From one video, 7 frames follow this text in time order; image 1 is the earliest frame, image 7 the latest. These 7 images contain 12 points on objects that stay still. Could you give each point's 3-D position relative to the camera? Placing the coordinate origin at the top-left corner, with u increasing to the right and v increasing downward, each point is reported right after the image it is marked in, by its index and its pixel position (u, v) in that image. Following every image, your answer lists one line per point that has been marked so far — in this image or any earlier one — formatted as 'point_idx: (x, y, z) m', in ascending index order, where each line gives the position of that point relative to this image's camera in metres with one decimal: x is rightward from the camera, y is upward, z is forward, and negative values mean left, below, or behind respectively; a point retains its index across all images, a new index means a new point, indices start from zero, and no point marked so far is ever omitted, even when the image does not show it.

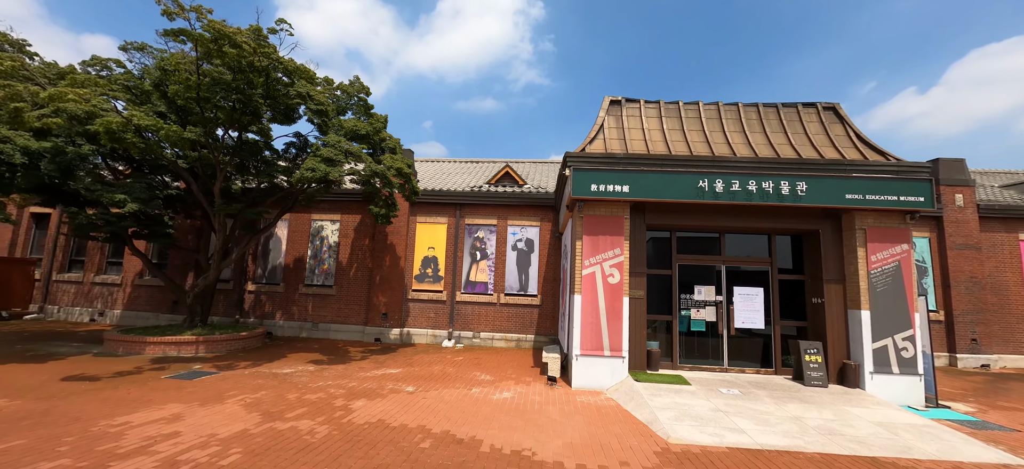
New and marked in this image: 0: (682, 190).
0: (+3.4, +0.9, +8.1) m
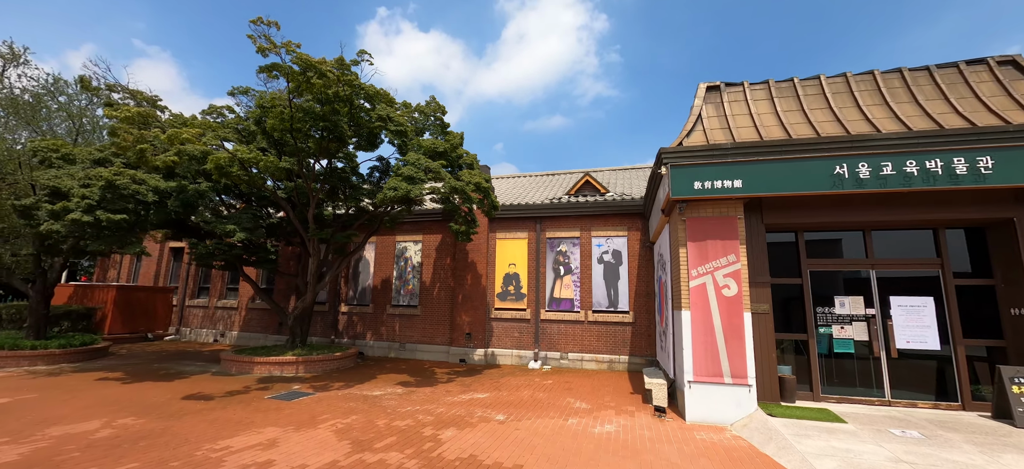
0: (+4.9, +0.9, +6.7) m
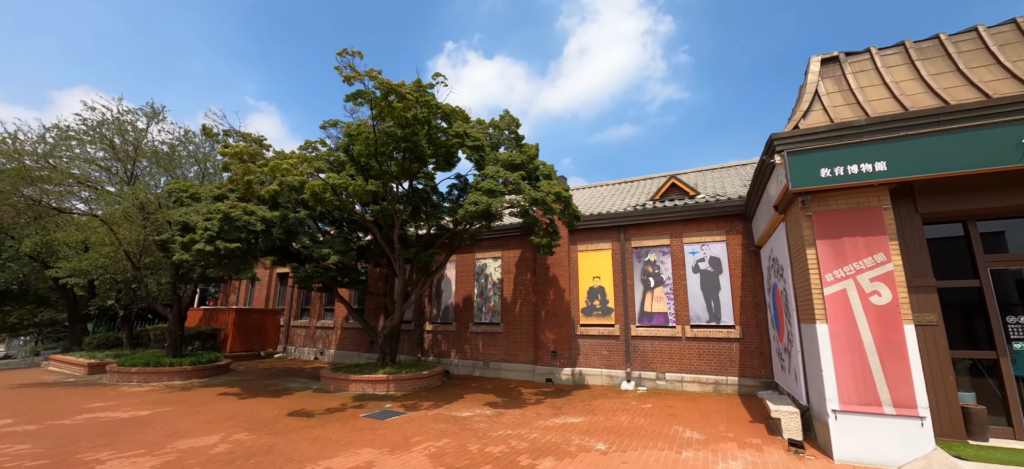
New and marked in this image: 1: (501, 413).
0: (+6.2, +1.0, +5.3) m
1: (-0.2, -3.9, +8.9) m
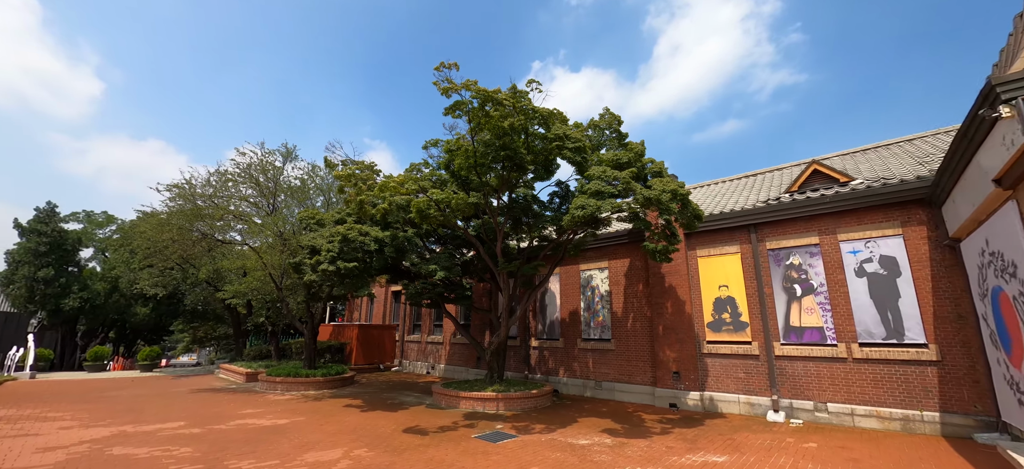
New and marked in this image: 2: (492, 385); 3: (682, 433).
0: (+7.3, +1.4, +3.0) m
1: (+2.1, -4.0, +7.8) m
2: (-0.6, -4.6, +12.5) m
3: (+3.5, -4.1, +8.4) m
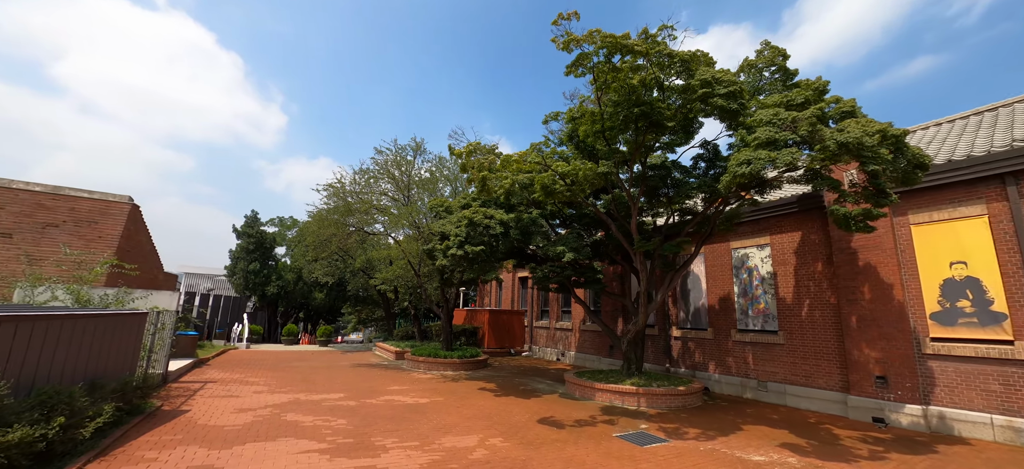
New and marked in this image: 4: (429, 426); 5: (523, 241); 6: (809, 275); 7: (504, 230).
0: (+7.7, +2.0, -0.2) m
1: (+4.5, -3.4, +6.0) m
2: (+3.2, -4.0, +11.3) m
3: (+6.0, -3.4, +6.2) m
4: (-1.5, -3.6, +7.6) m
5: (+0.3, -0.2, +11.4) m
6: (+7.2, -1.0, +10.0) m
7: (-0.2, +0.1, +11.2) m
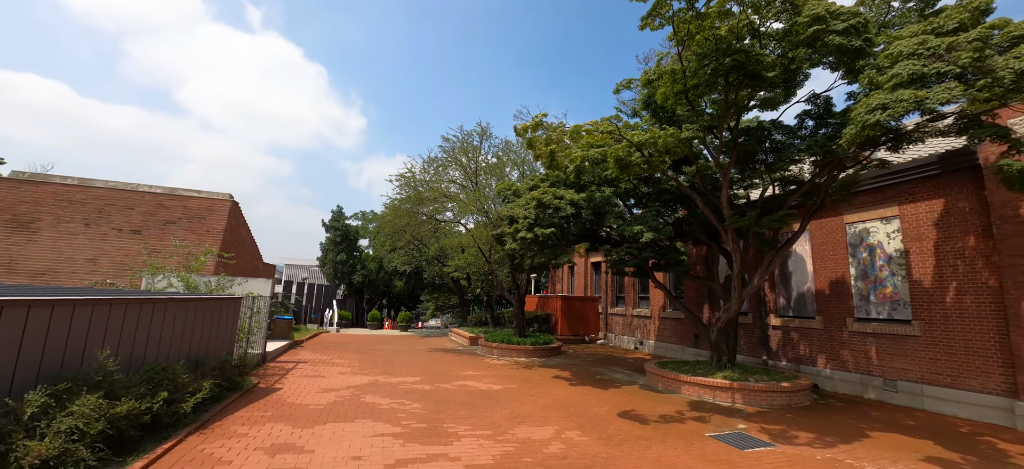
0: (+7.5, +2.3, -2.1) m
1: (+5.5, -3.0, +4.8) m
2: (+5.2, -3.4, +10.1) m
3: (+7.0, -2.9, +4.6) m
4: (-0.2, -3.2, +7.3) m
5: (+2.2, +0.3, +10.7) m
6: (+8.8, -0.3, +8.1) m
7: (+1.6, +0.6, +10.6) m
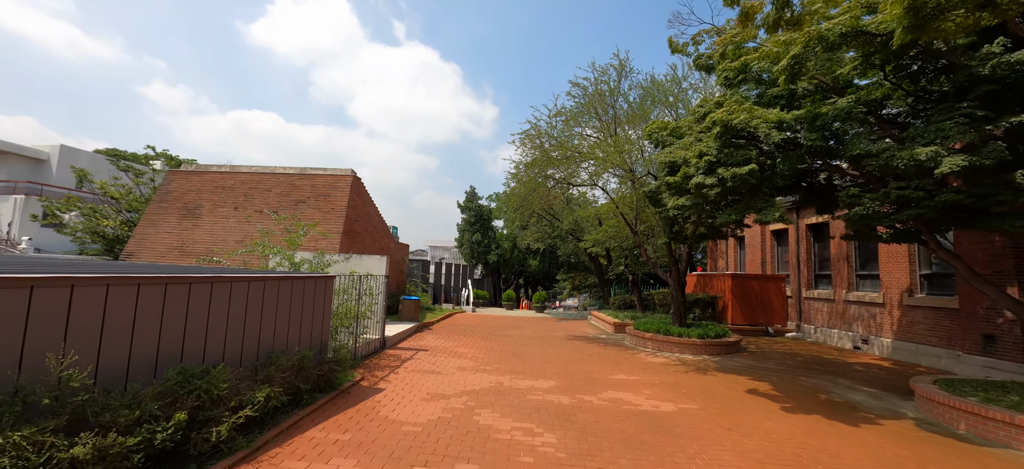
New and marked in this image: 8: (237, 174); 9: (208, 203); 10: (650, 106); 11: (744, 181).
0: (+5.8, +2.8, -7.3) m
1: (+6.4, -2.2, +0.1) m
2: (+7.9, -2.3, +5.3) m
3: (+7.8, -2.1, -0.5) m
4: (+1.9, -2.5, +4.3) m
5: (+5.0, +1.3, +6.6) m
6: (+10.5, +0.7, +2.0) m
7: (+4.4, +1.6, +6.7) m
8: (-8.6, +1.9, +12.8) m
9: (-9.2, +1.0, +12.4) m
10: (+4.3, +4.1, +12.8) m
11: (+3.8, +0.9, +6.7) m
